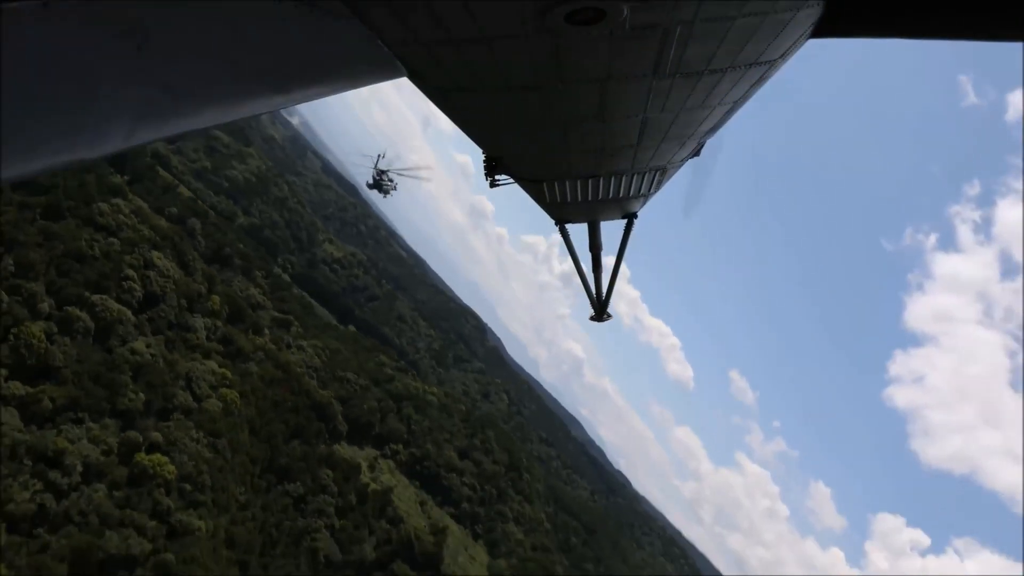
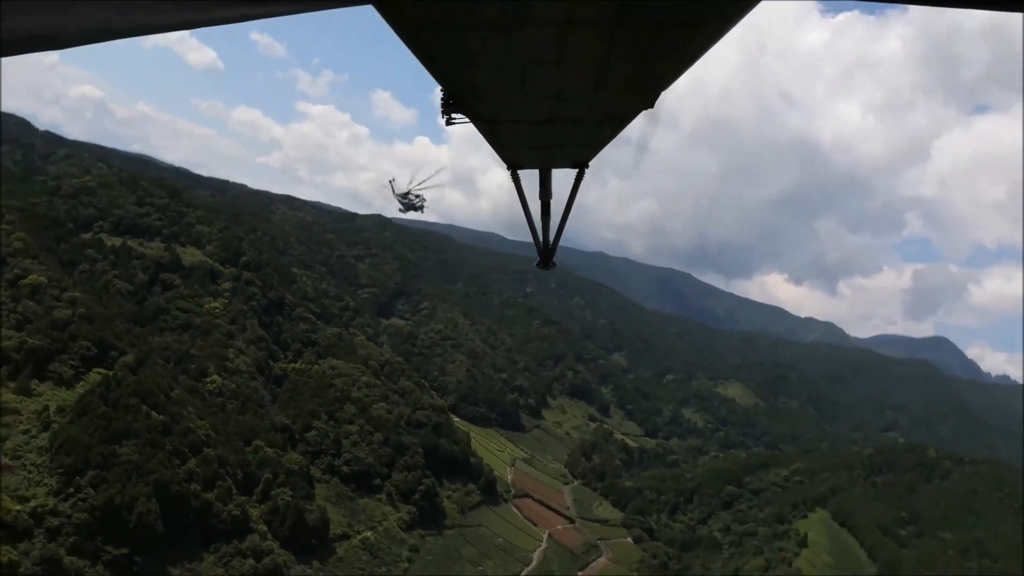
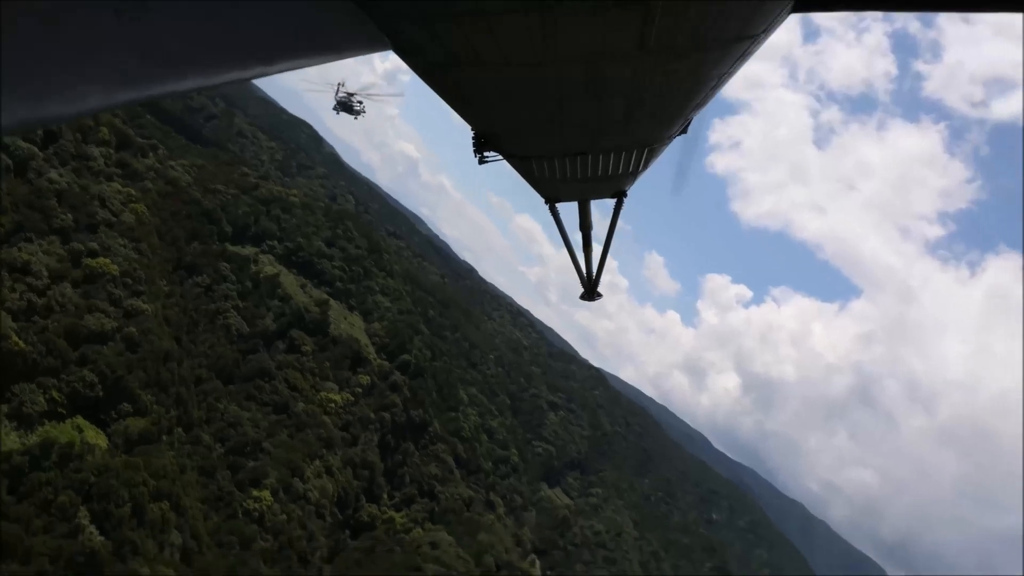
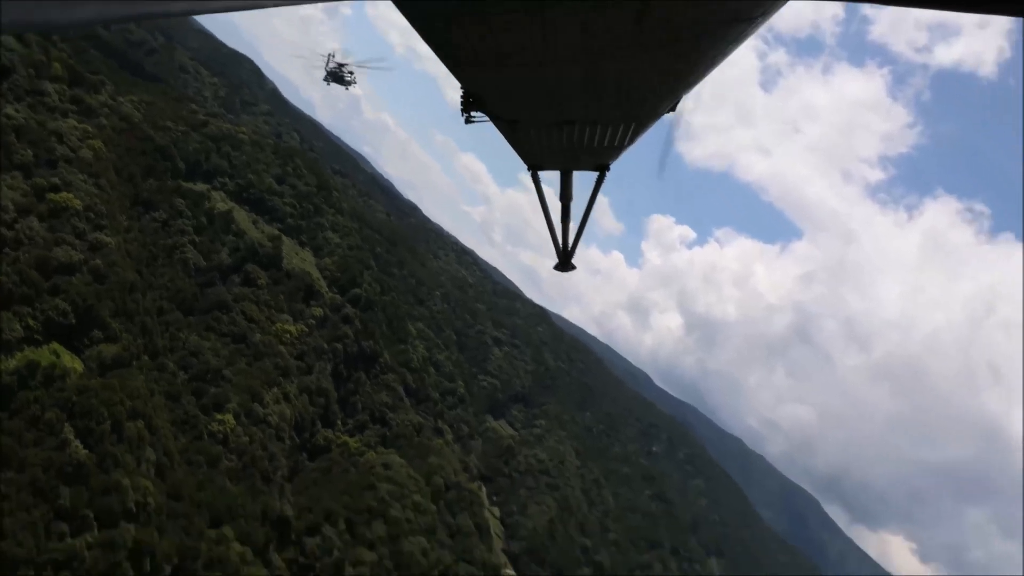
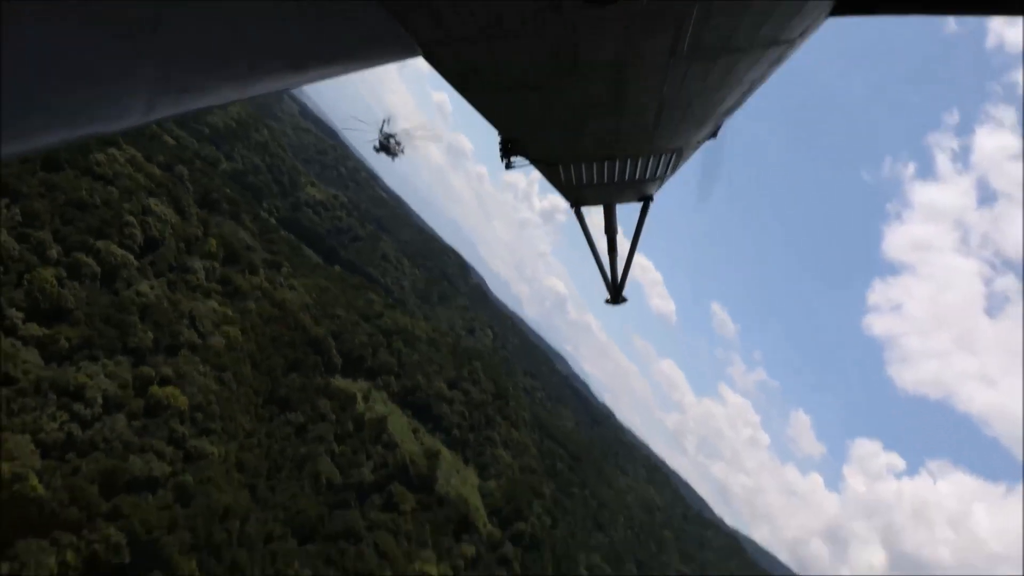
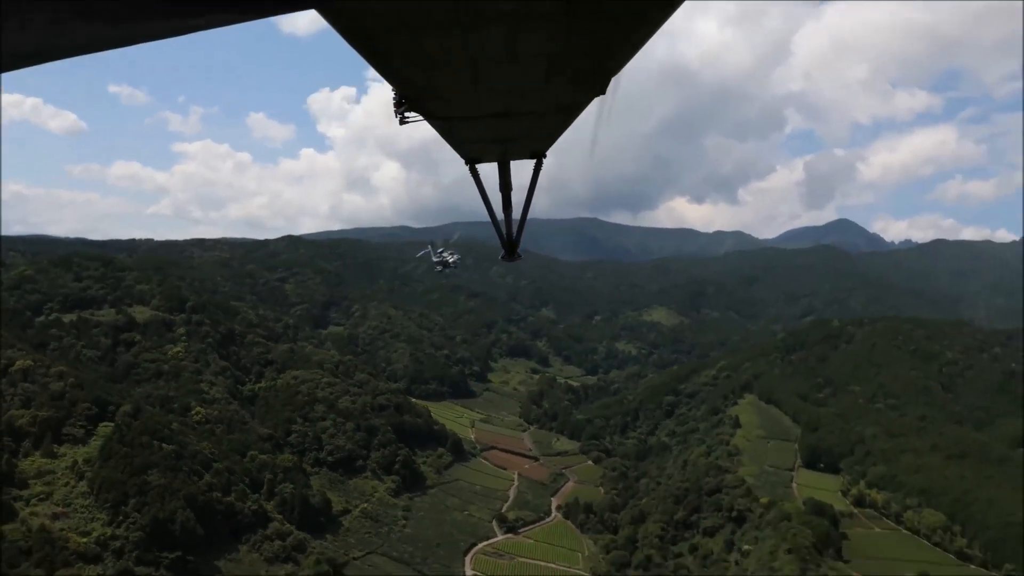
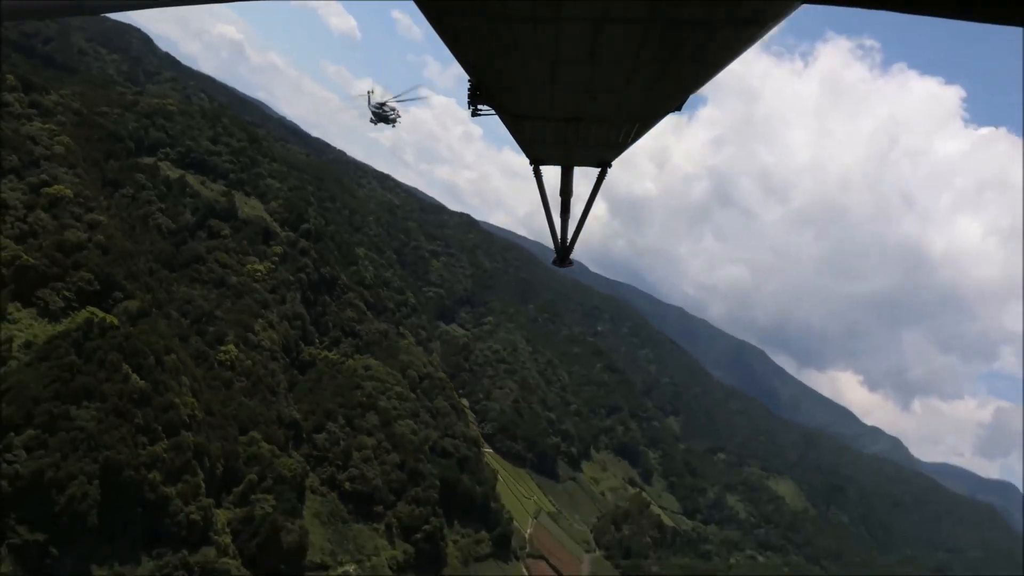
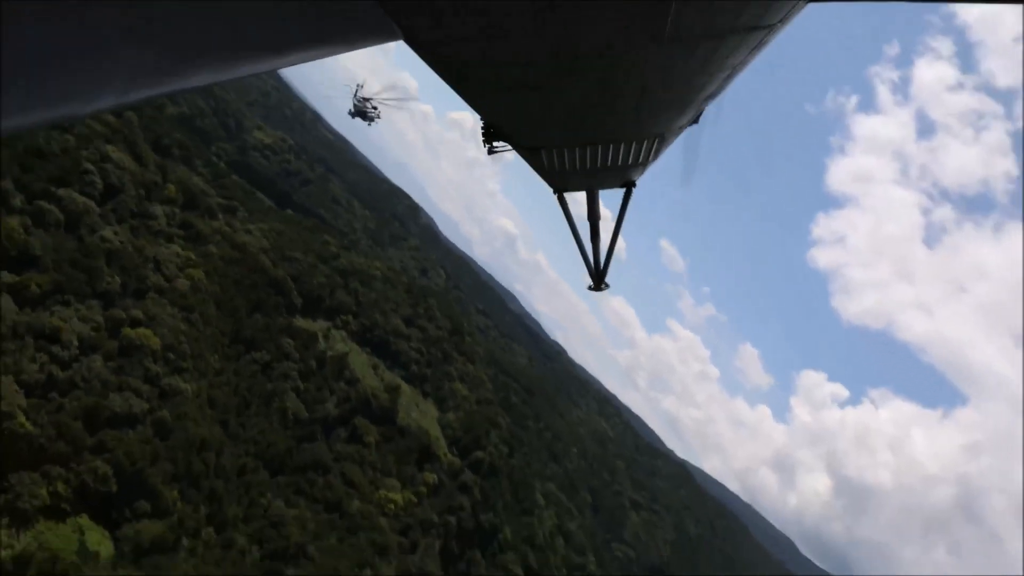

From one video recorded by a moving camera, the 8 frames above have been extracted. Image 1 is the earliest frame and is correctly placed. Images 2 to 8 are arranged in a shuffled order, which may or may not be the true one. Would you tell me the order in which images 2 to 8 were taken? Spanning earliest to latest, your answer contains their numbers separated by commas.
5, 8, 3, 4, 7, 2, 6
